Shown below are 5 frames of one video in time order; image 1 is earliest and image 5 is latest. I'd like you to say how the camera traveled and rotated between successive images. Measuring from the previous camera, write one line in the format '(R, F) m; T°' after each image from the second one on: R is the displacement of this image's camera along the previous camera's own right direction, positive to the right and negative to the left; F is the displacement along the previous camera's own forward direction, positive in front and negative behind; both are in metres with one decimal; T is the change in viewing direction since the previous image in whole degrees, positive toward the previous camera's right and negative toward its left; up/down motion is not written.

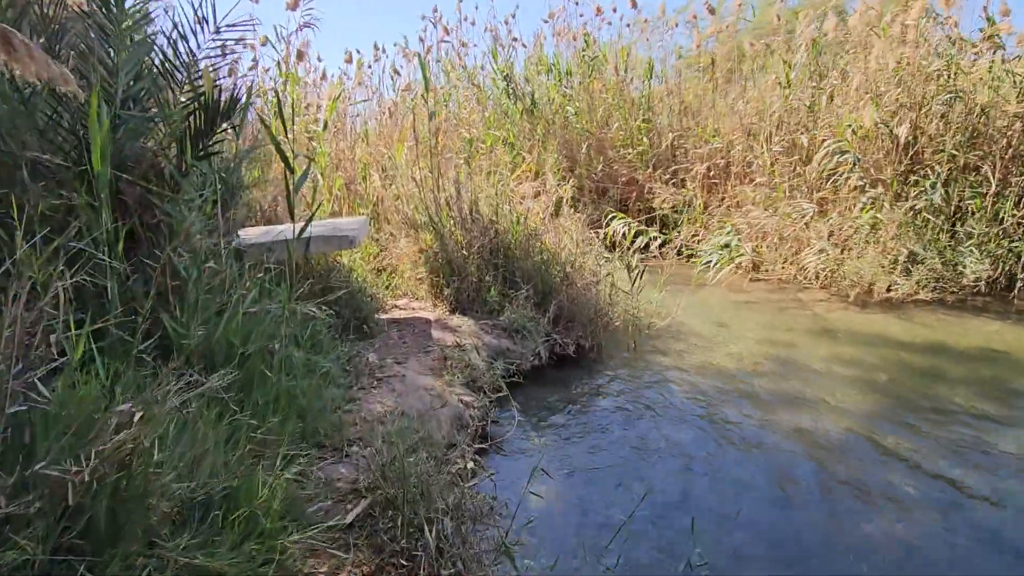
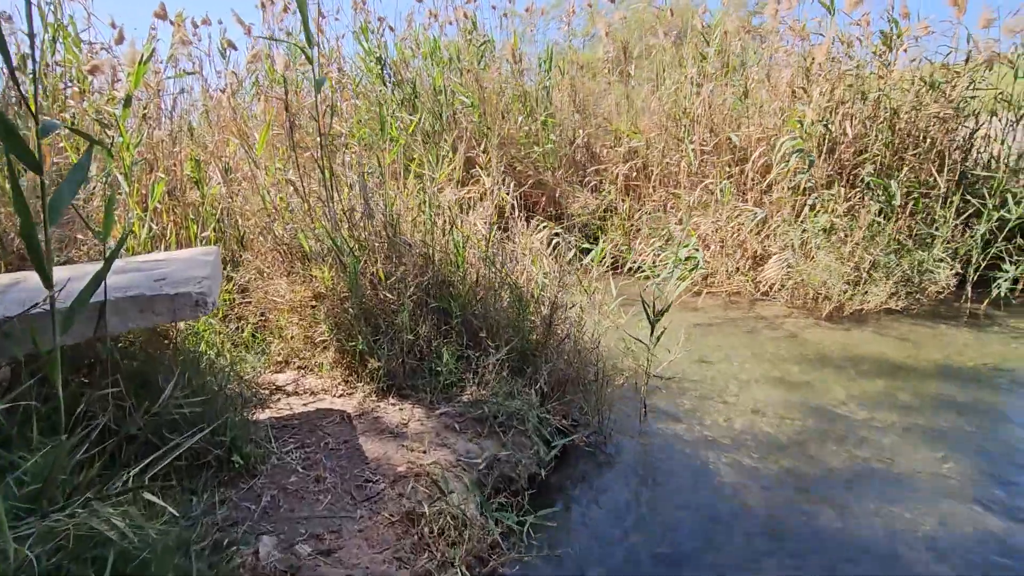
(-0.5, +1.3) m; +16°
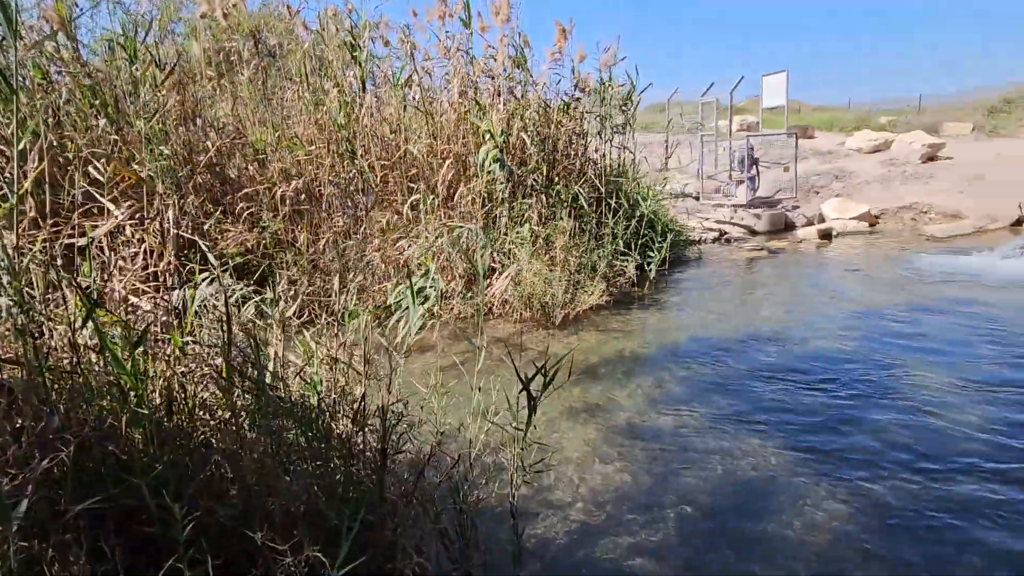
(-0.3, +1.2) m; +40°
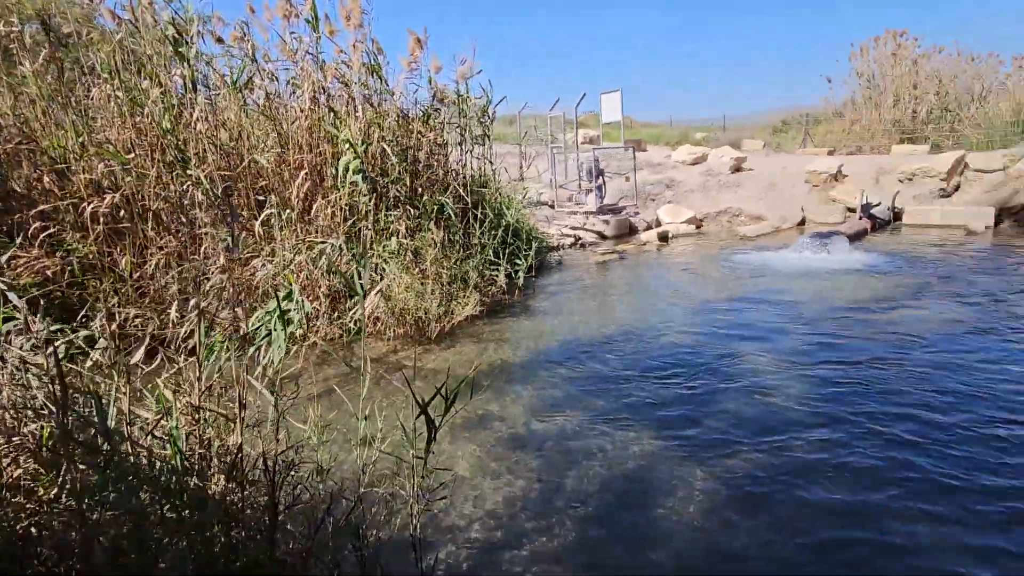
(-0.1, 0.0) m; +15°
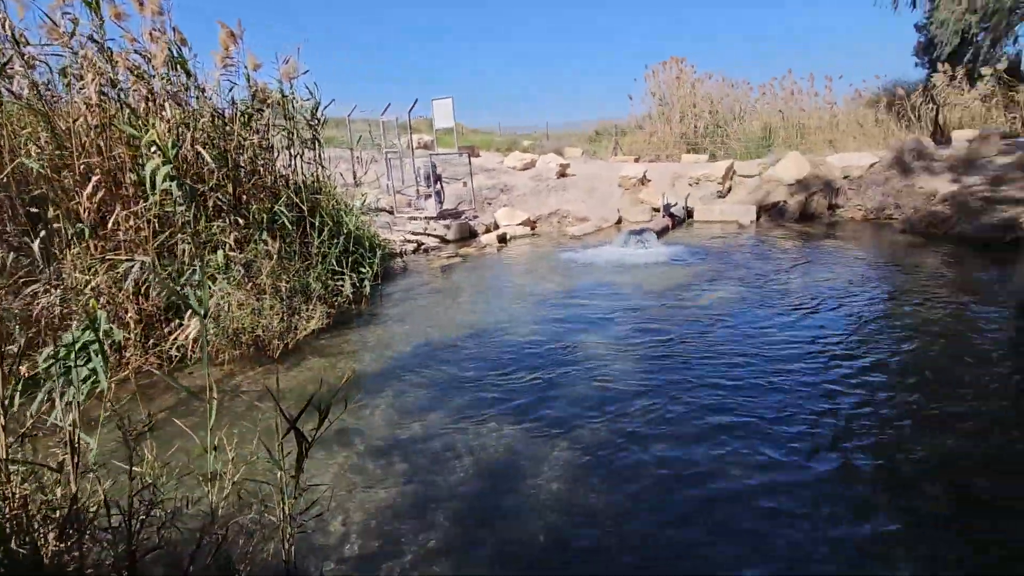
(-0.1, -0.1) m; +17°
